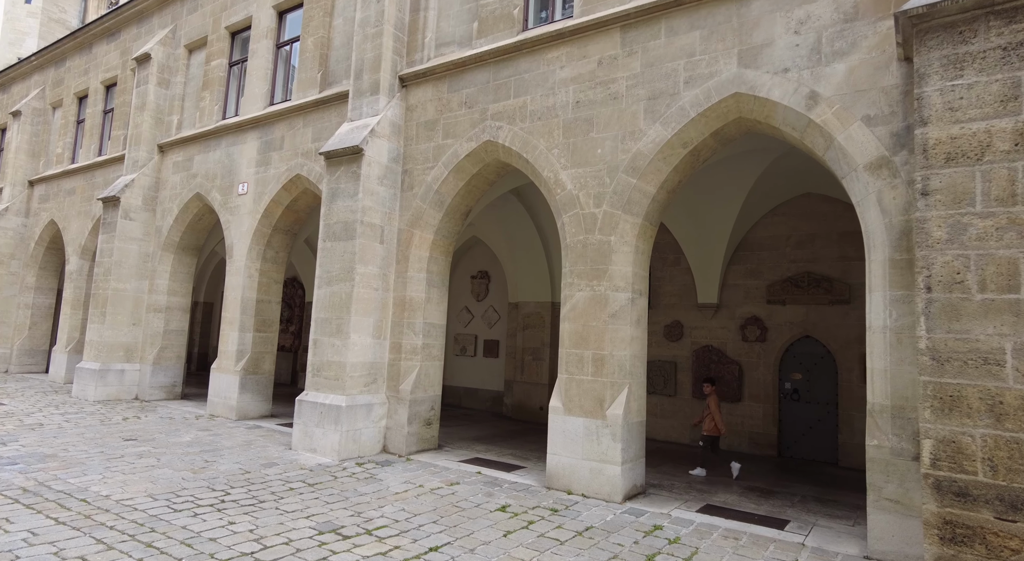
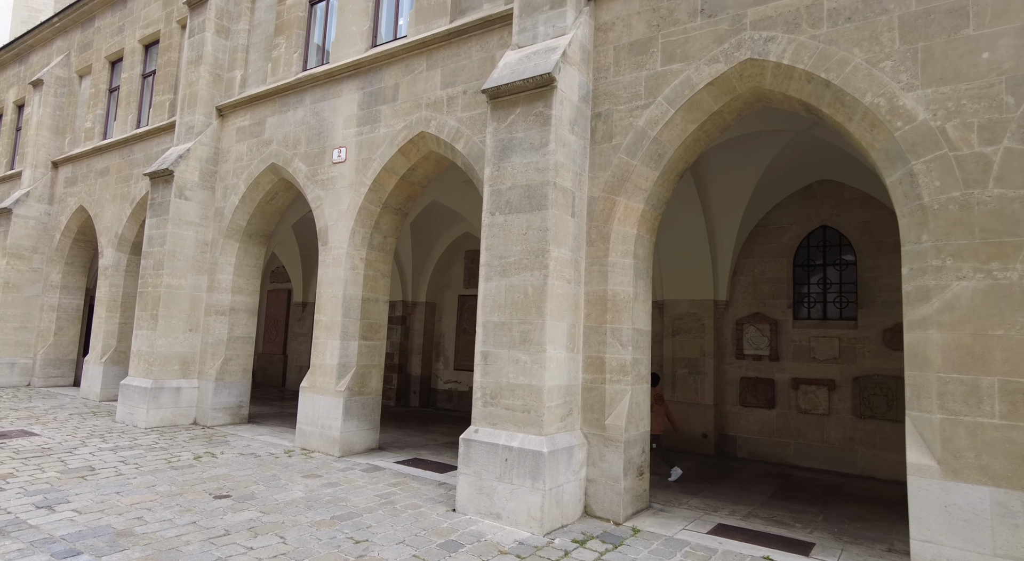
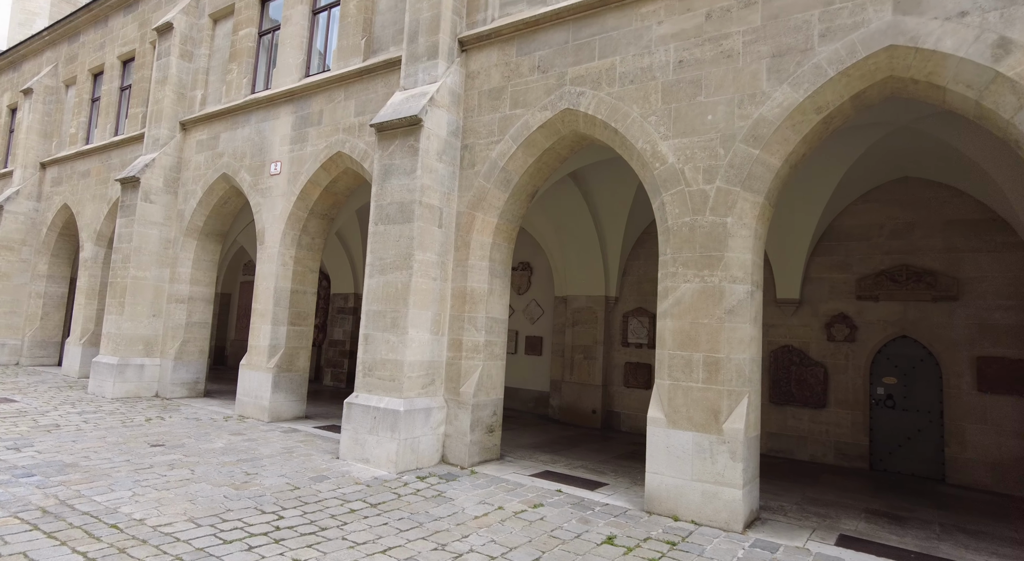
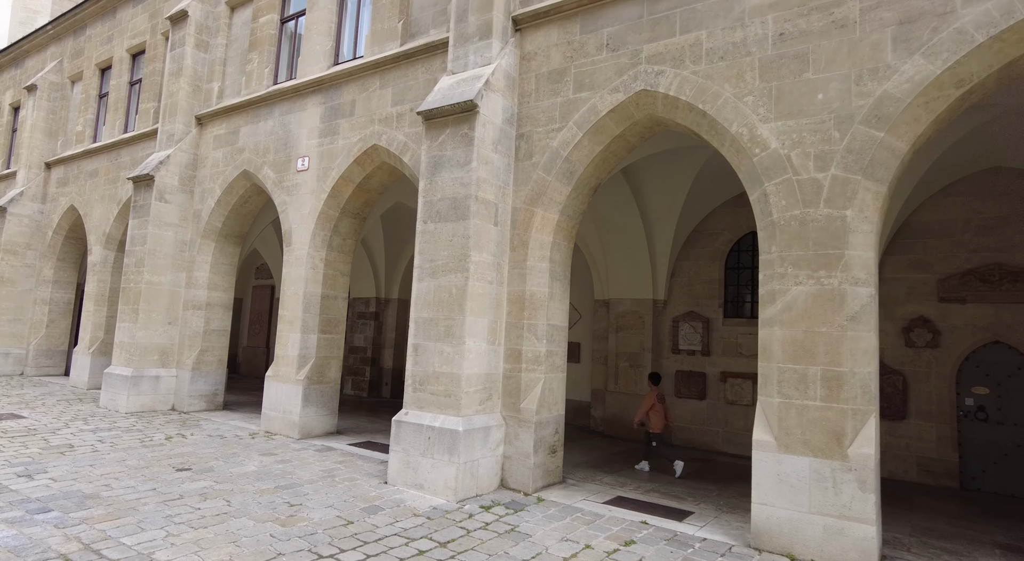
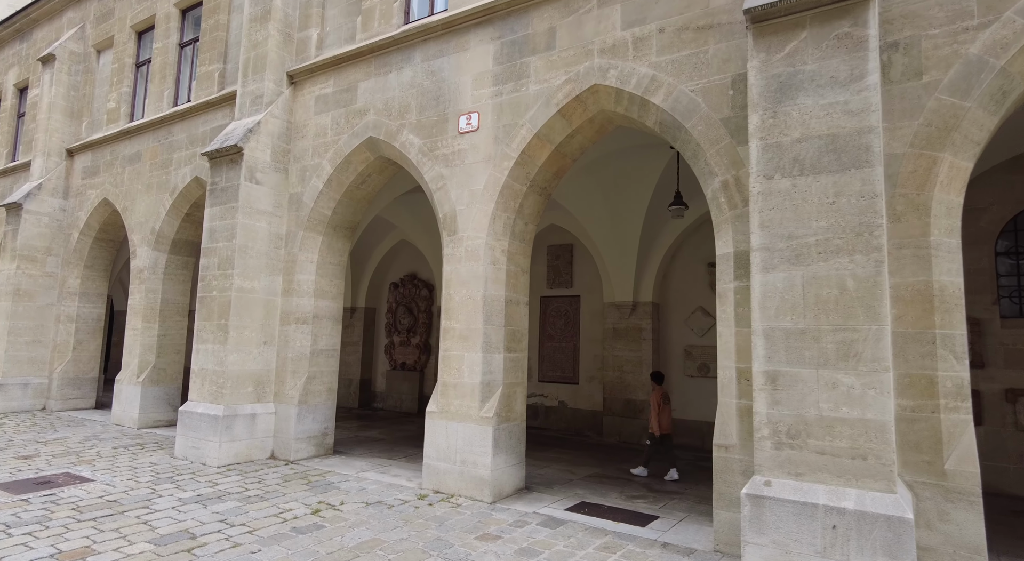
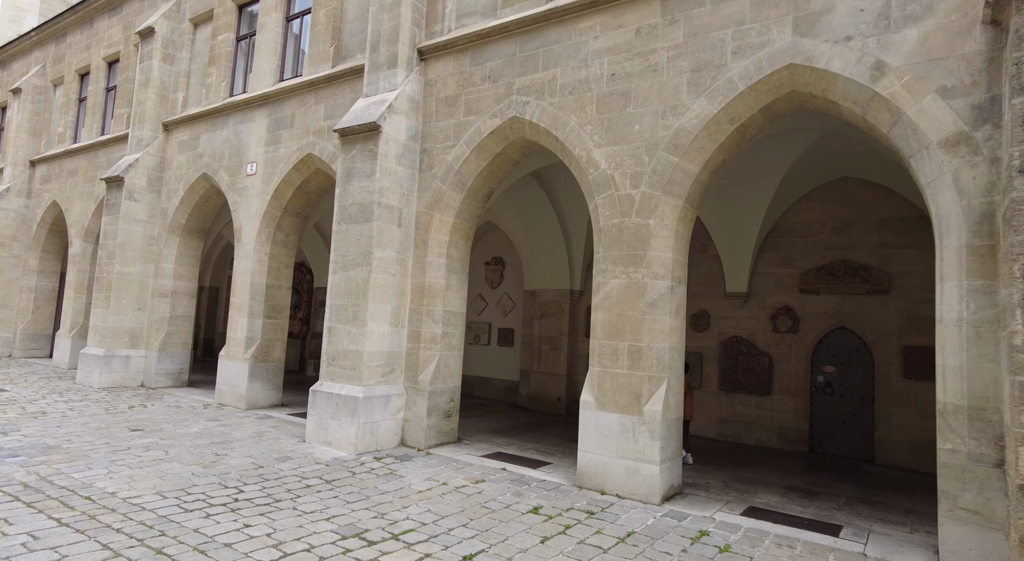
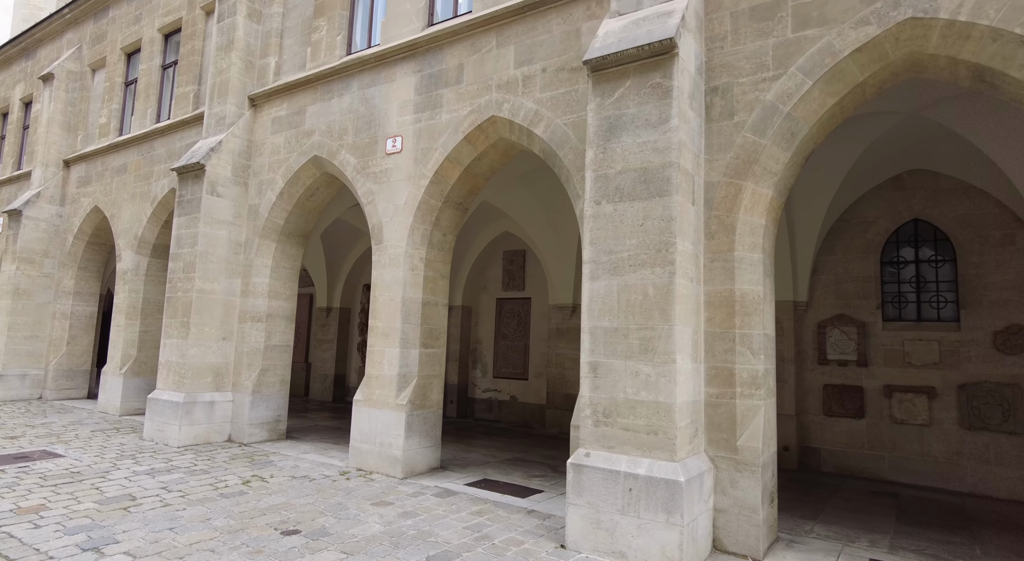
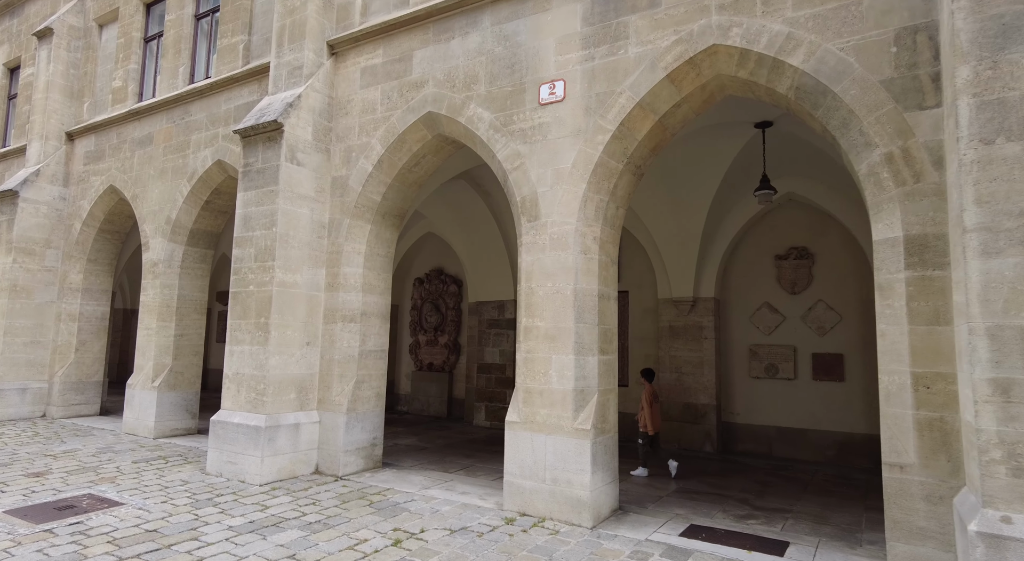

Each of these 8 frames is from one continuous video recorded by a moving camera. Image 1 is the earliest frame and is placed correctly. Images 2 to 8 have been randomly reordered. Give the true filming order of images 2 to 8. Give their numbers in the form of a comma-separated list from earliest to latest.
6, 3, 4, 2, 7, 5, 8
